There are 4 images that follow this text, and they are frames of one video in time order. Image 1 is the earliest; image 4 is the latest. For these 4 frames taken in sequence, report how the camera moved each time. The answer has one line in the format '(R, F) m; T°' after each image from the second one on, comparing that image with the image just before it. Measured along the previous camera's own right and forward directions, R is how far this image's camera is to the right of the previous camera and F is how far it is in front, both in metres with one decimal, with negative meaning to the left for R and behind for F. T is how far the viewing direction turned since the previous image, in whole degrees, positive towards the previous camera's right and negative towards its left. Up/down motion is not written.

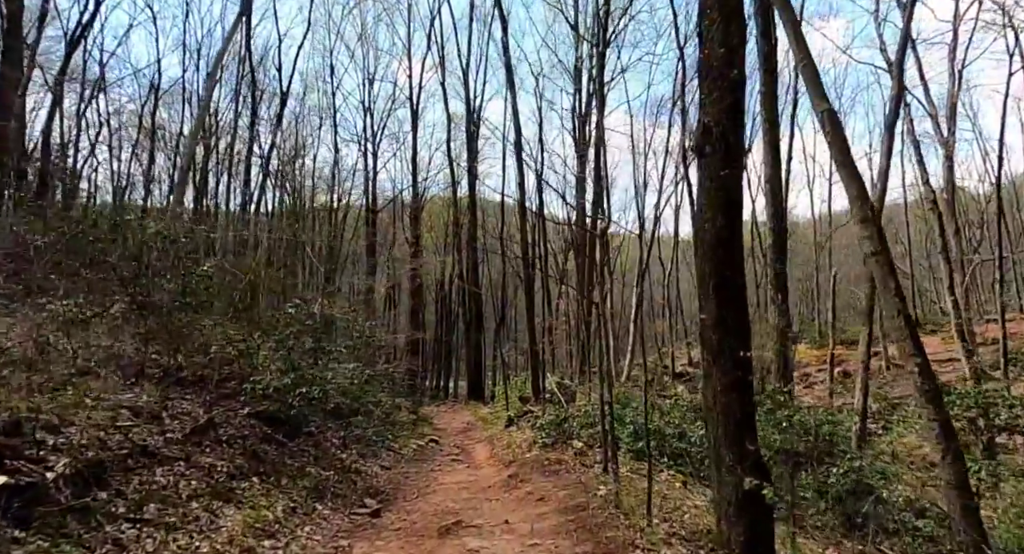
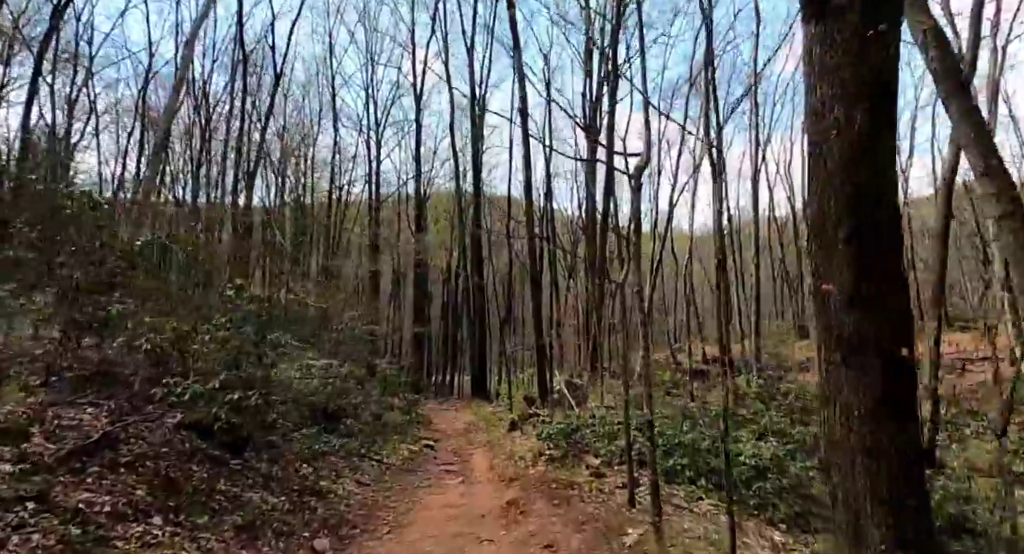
(+0.1, +1.6) m; -1°
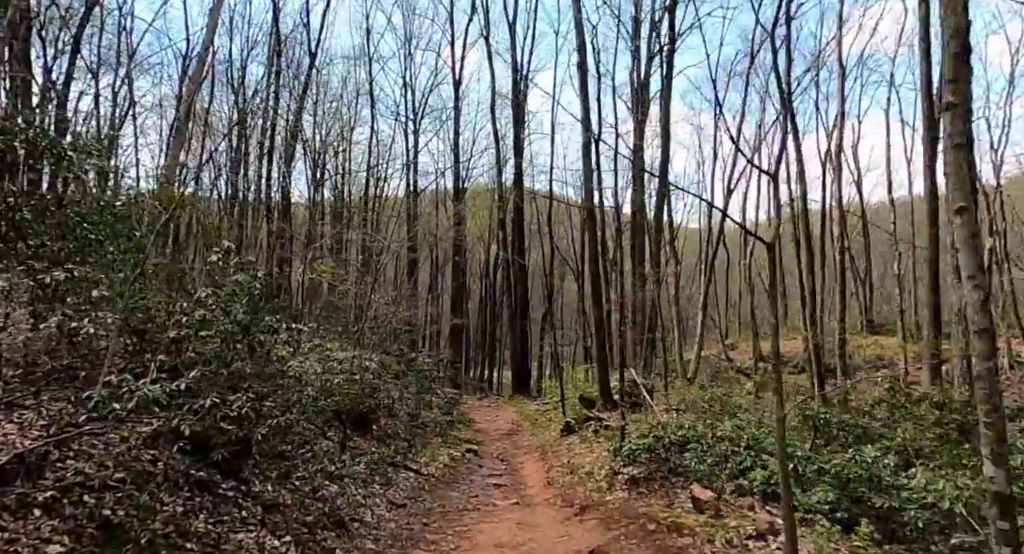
(-0.4, +1.7) m; -3°
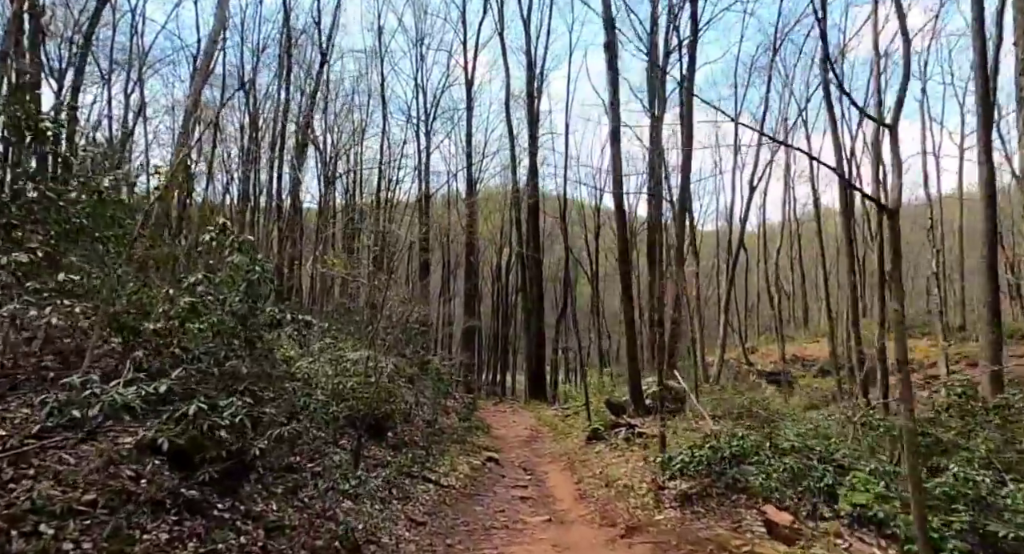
(-0.2, +0.7) m; -1°
